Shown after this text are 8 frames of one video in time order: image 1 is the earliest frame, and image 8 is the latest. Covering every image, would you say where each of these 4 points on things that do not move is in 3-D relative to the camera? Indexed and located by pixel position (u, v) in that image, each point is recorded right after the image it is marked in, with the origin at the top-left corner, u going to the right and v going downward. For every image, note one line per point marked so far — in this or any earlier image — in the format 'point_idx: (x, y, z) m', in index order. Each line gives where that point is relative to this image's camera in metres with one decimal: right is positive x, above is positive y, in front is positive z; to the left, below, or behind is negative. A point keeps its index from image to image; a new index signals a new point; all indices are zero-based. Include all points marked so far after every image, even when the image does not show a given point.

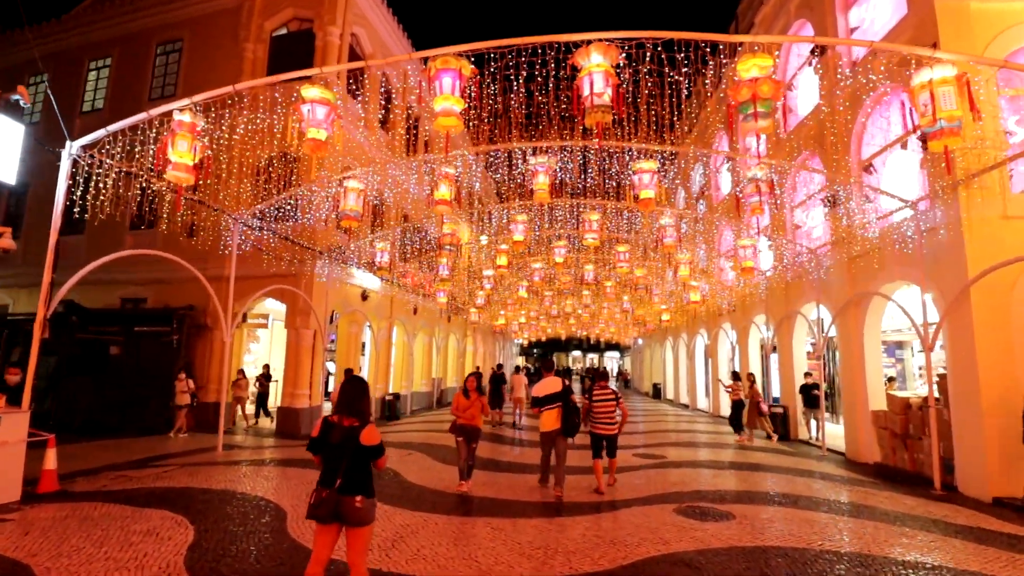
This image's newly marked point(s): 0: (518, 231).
0: (+0.2, +1.5, +14.2) m
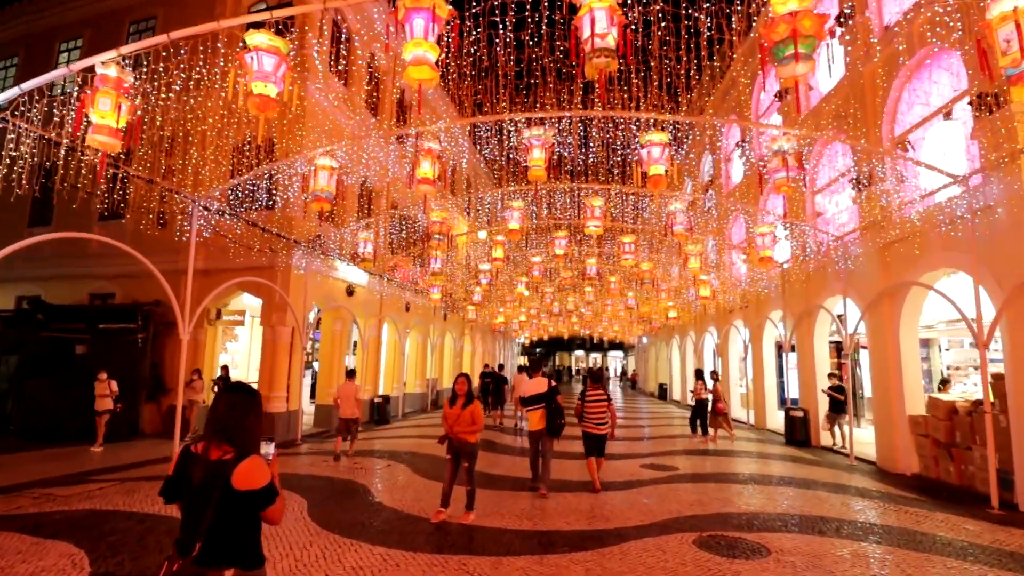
0: (+0.1, +1.7, +13.0) m
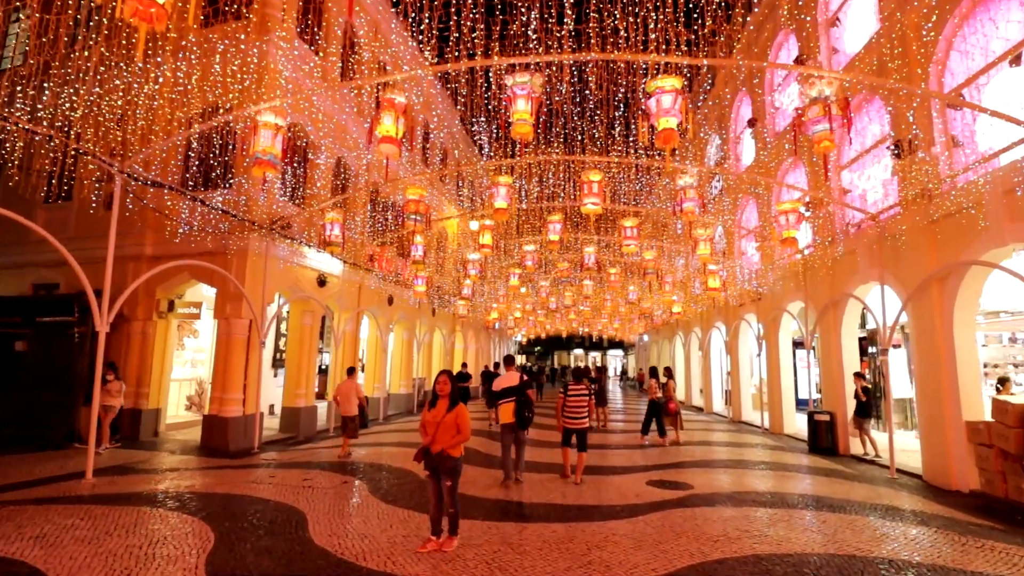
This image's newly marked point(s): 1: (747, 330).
0: (-0.2, +2.0, +11.4) m
1: (+7.6, -1.4, +17.5) m
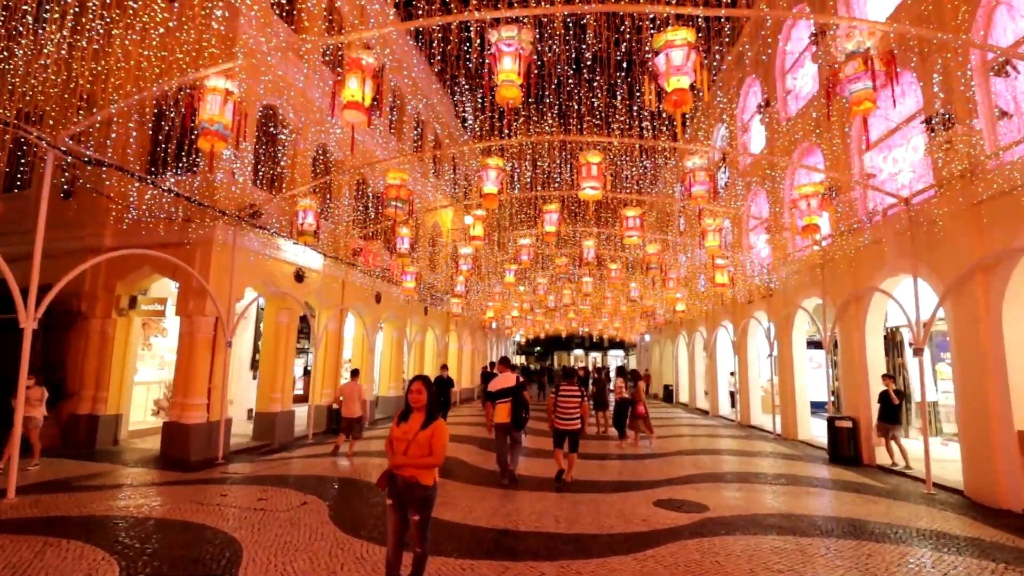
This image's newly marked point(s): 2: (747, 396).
0: (-0.4, +2.1, +10.4) m
1: (+7.5, -1.3, +16.5) m
2: (+7.2, -3.3, +16.6) m
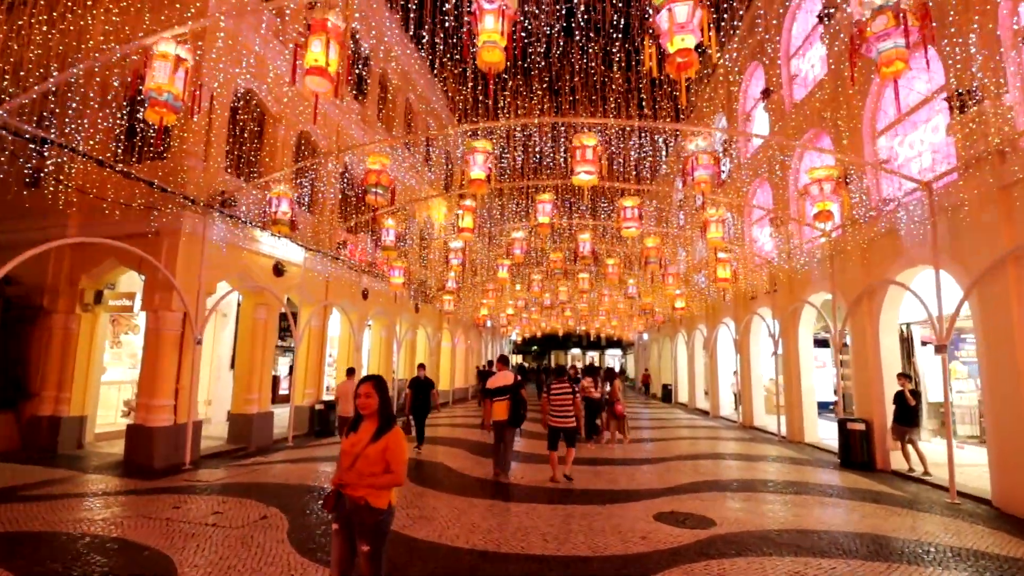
0: (-0.6, +2.2, +9.6) m
1: (+7.2, -1.1, +15.8) m
2: (+7.0, -3.2, +15.9) m
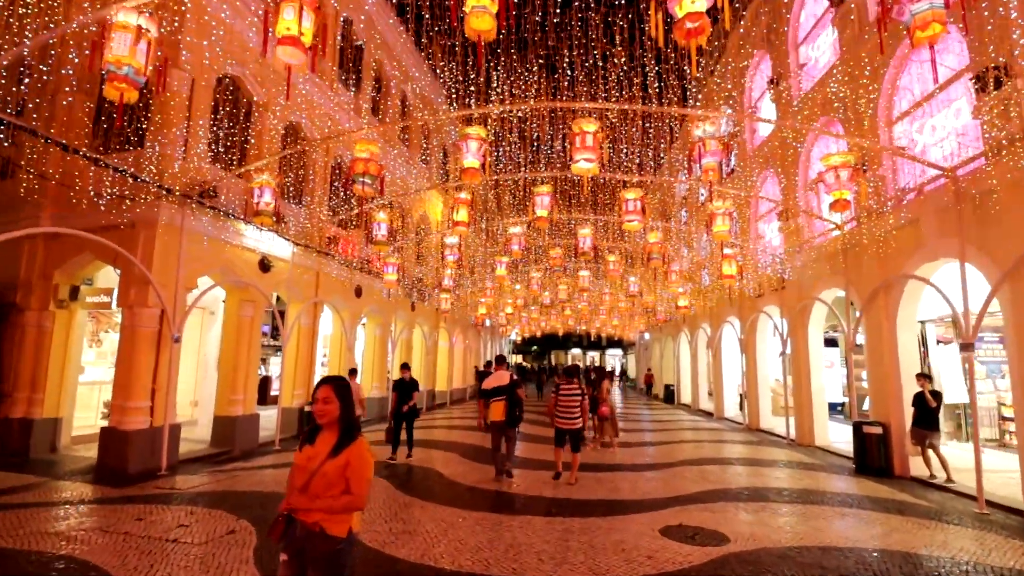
0: (-0.7, +2.3, +9.1) m
1: (+7.2, -1.0, +15.2) m
2: (+6.9, -3.1, +15.4) m
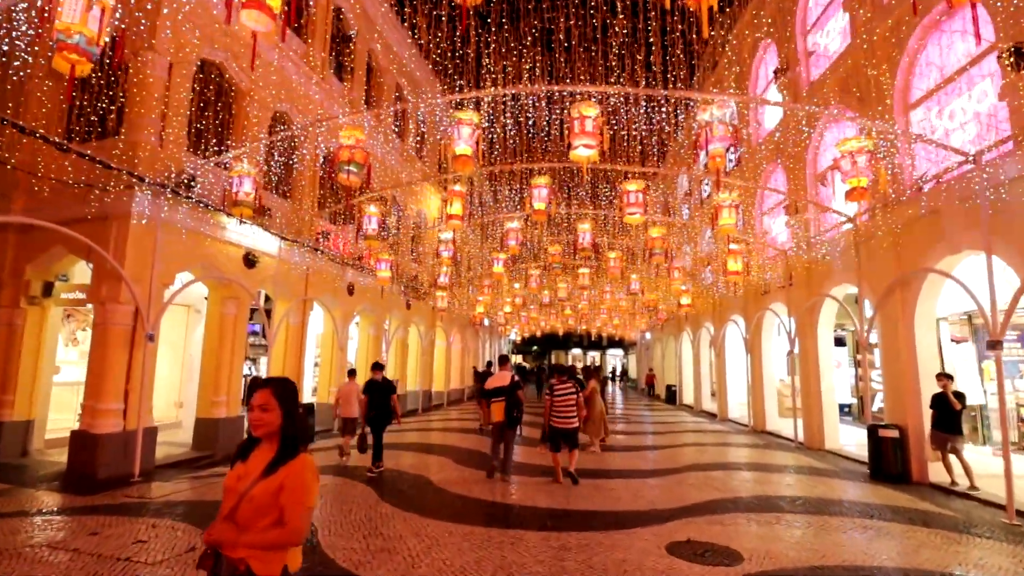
0: (-0.8, +2.4, +8.6) m
1: (+7.1, -1.0, +14.7) m
2: (+6.9, -3.0, +14.8) m
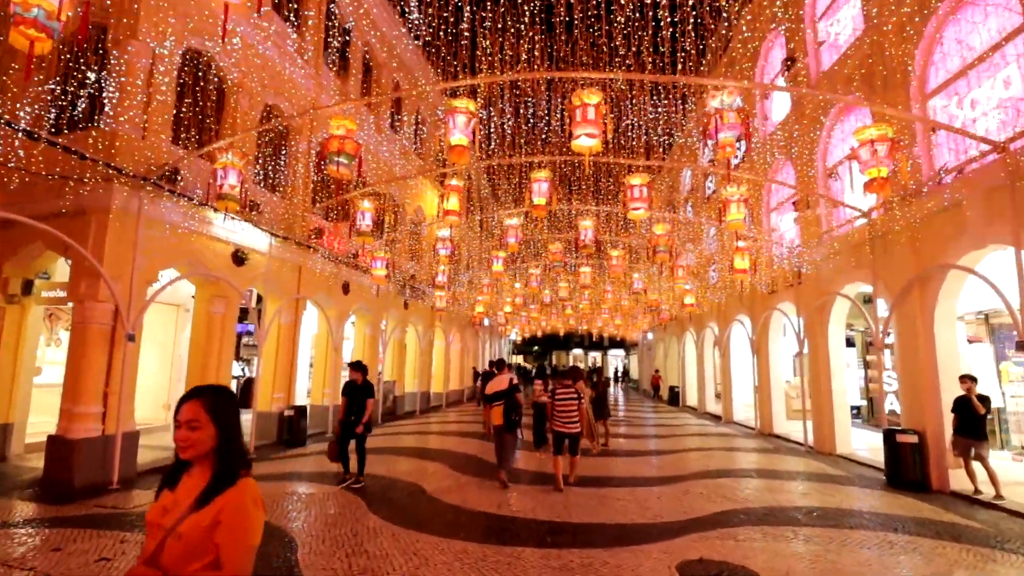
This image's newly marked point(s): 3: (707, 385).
0: (-0.8, +2.4, +8.1) m
1: (+7.1, -0.9, +14.2) m
2: (+6.9, -3.0, +14.4) m
3: (+7.1, -3.6, +19.9) m
